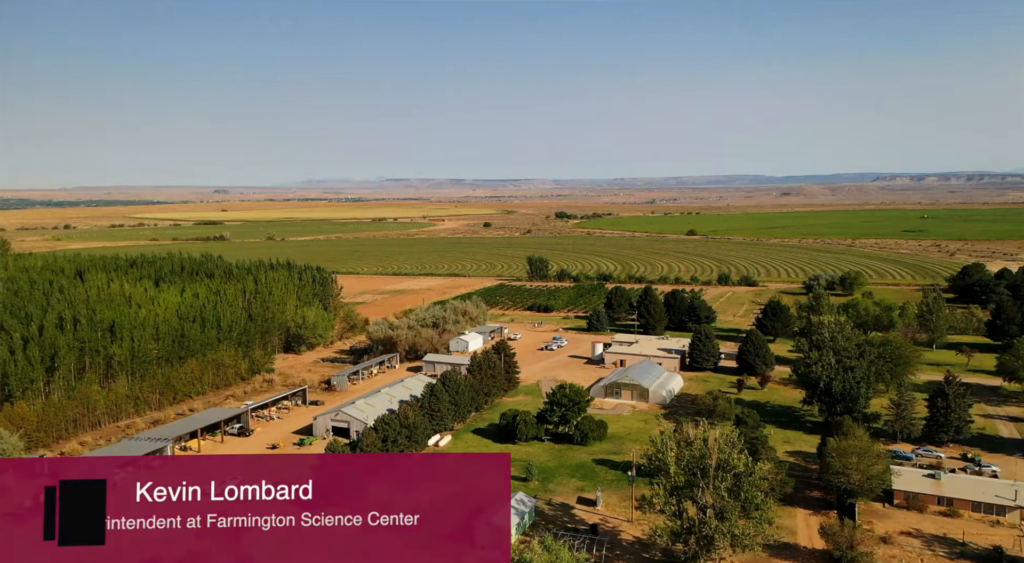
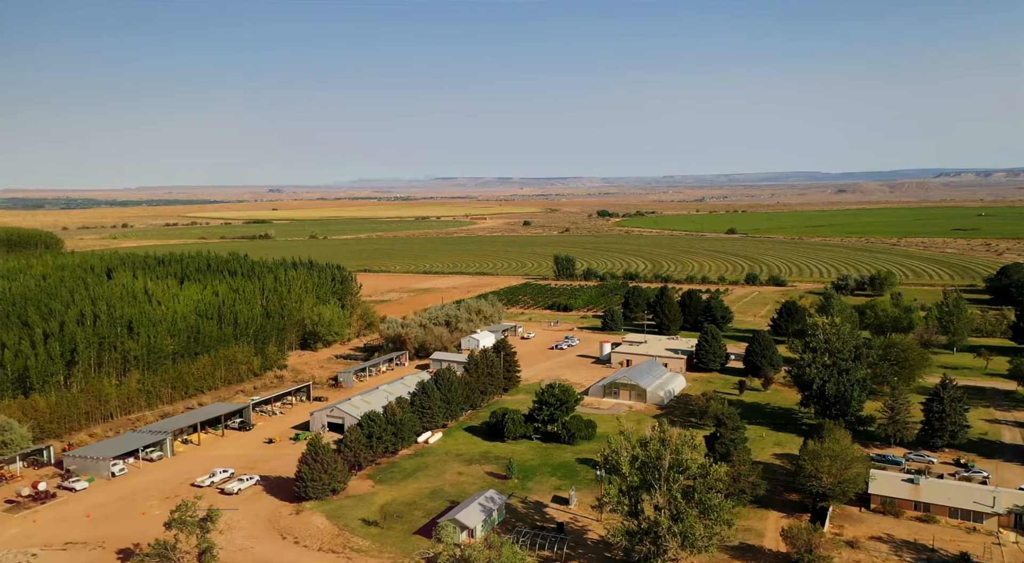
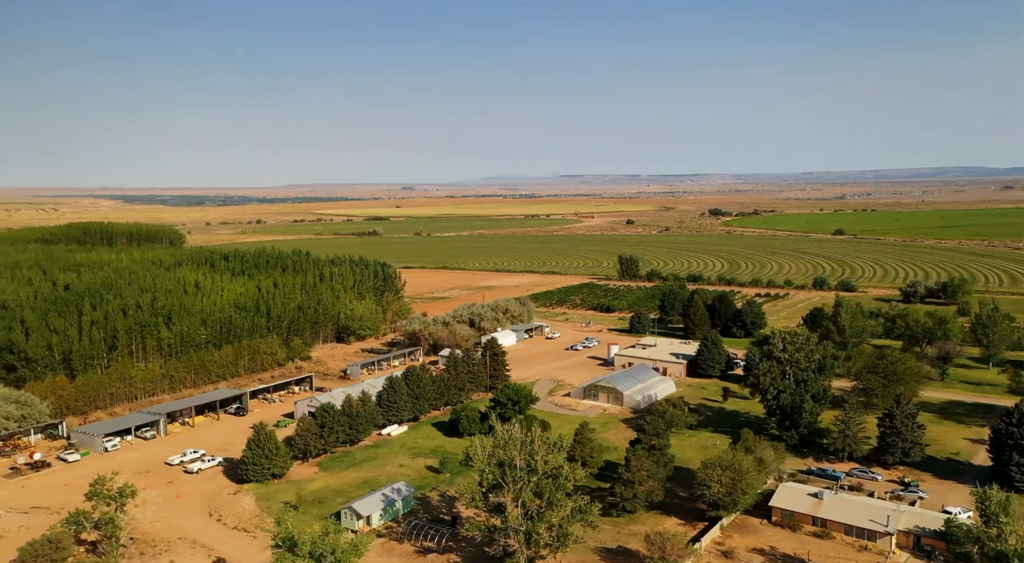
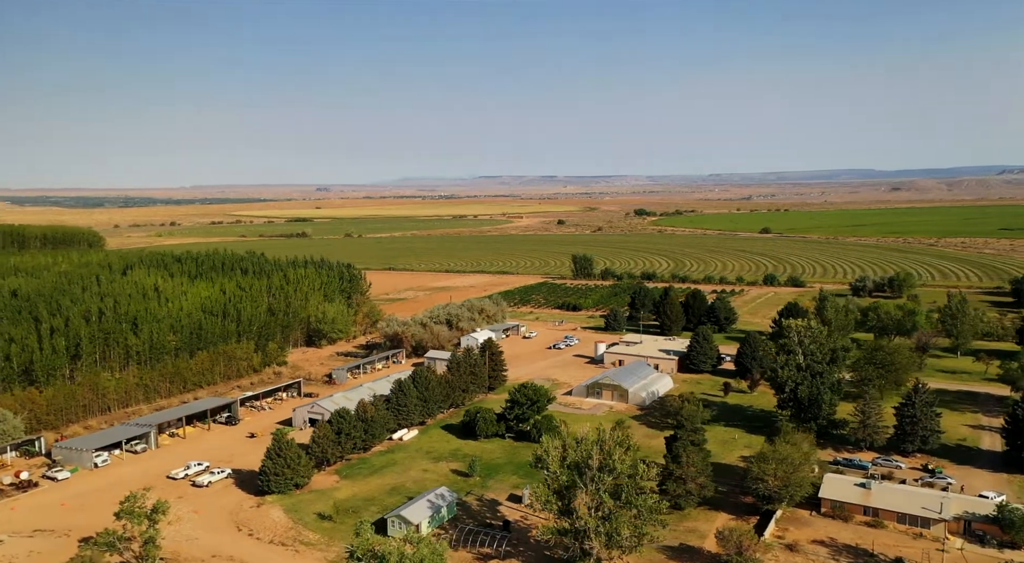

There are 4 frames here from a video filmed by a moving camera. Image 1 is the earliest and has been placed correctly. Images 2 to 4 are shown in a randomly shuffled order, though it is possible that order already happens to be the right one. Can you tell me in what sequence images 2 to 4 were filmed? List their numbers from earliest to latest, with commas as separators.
2, 4, 3
